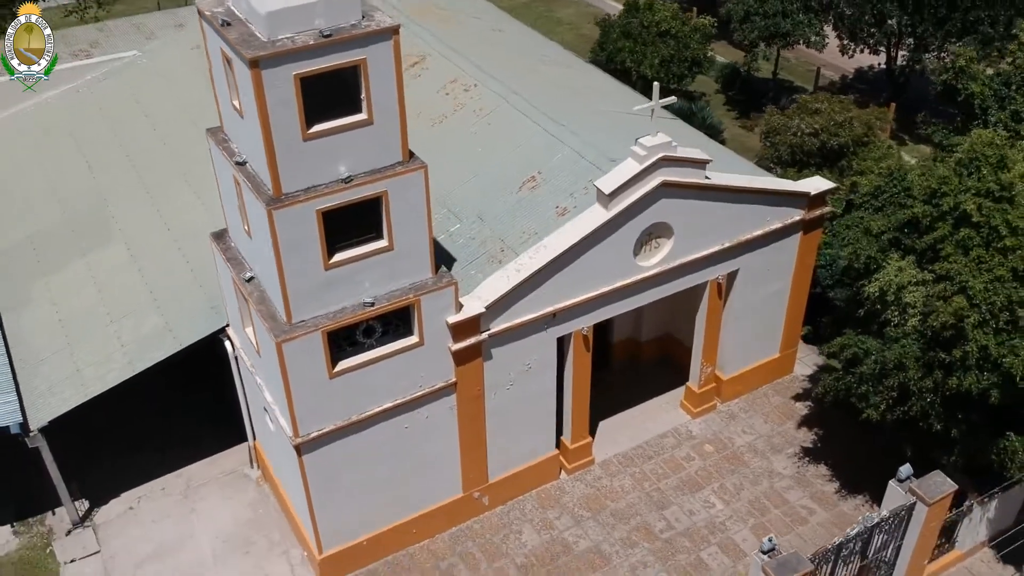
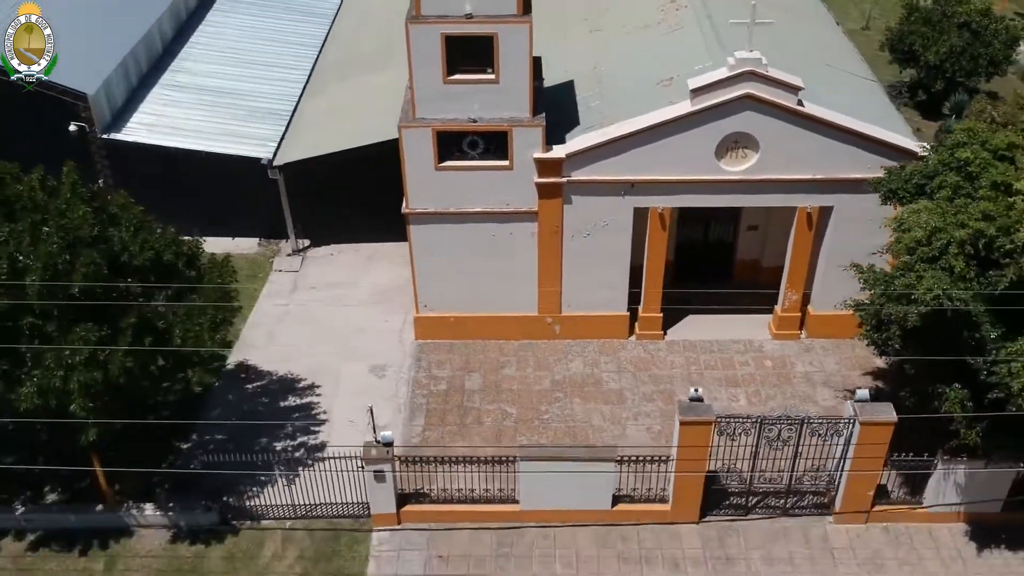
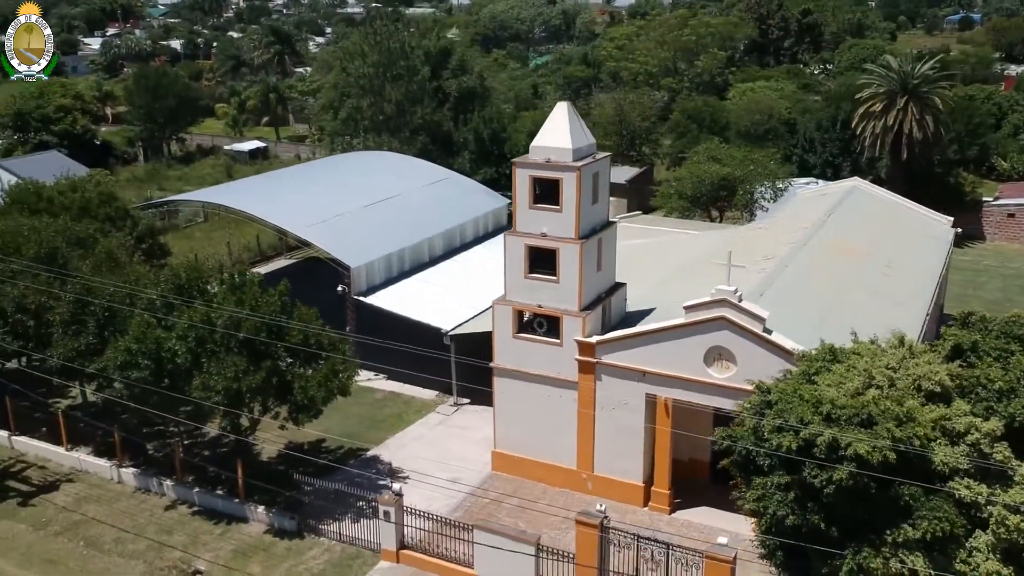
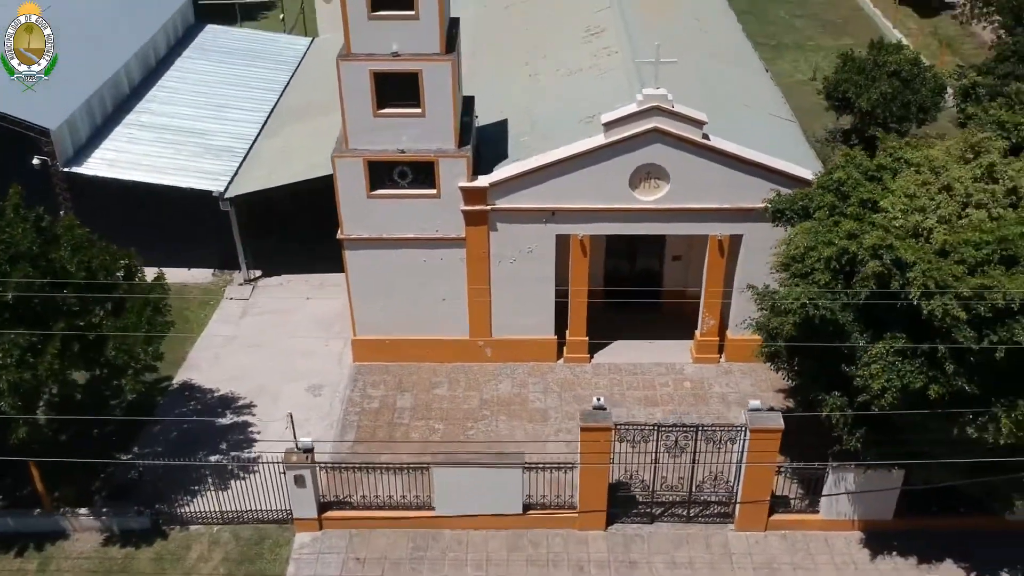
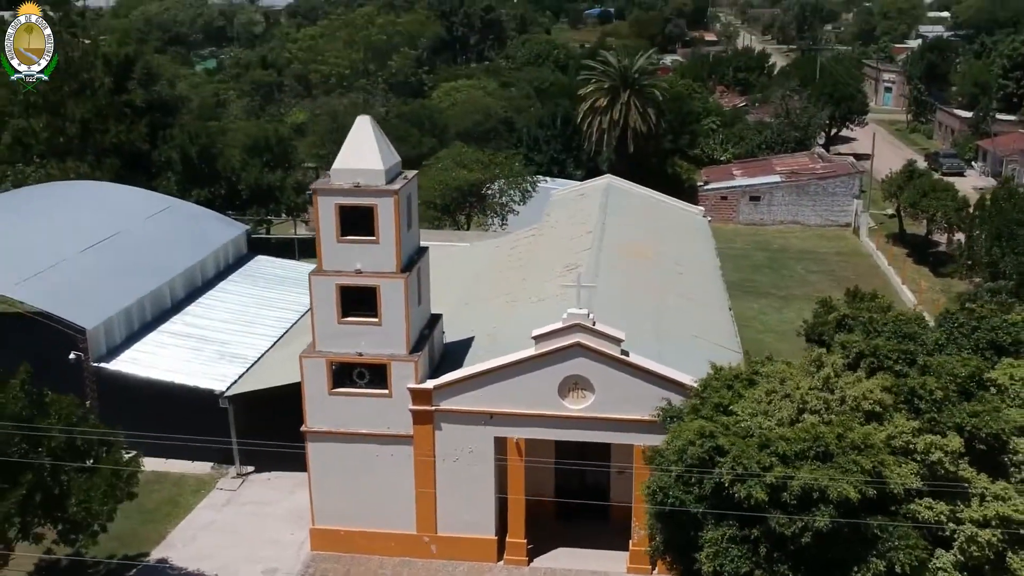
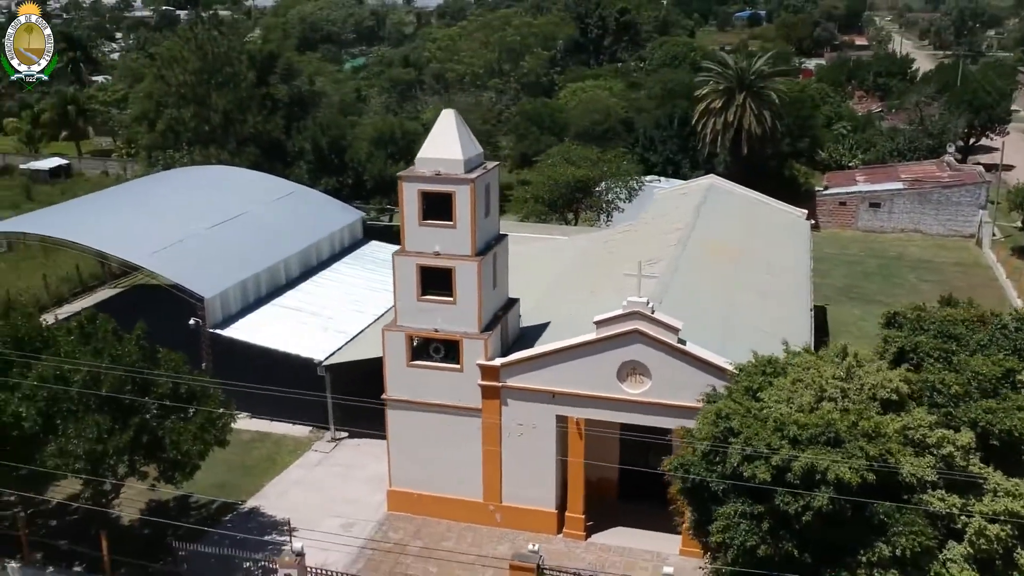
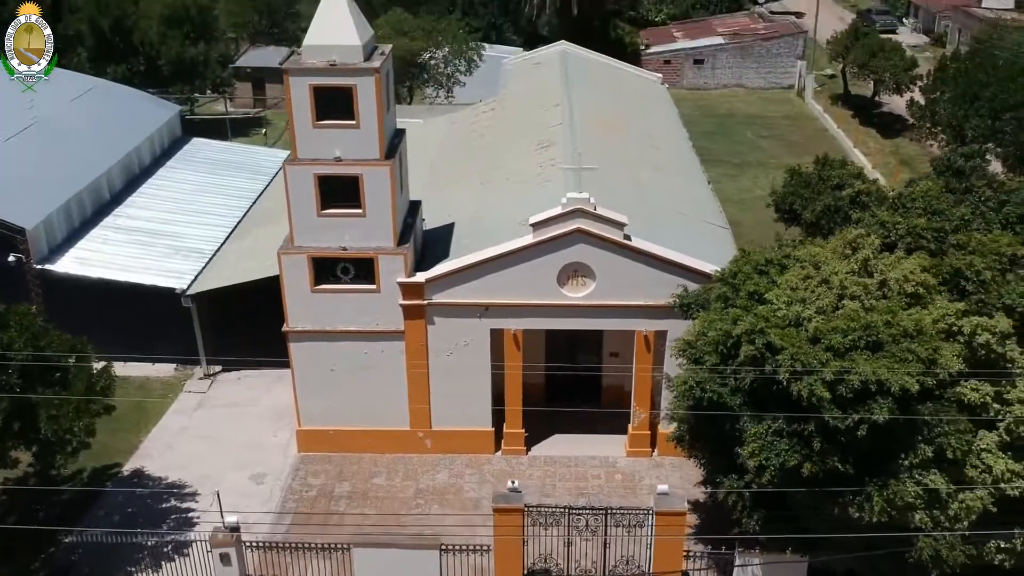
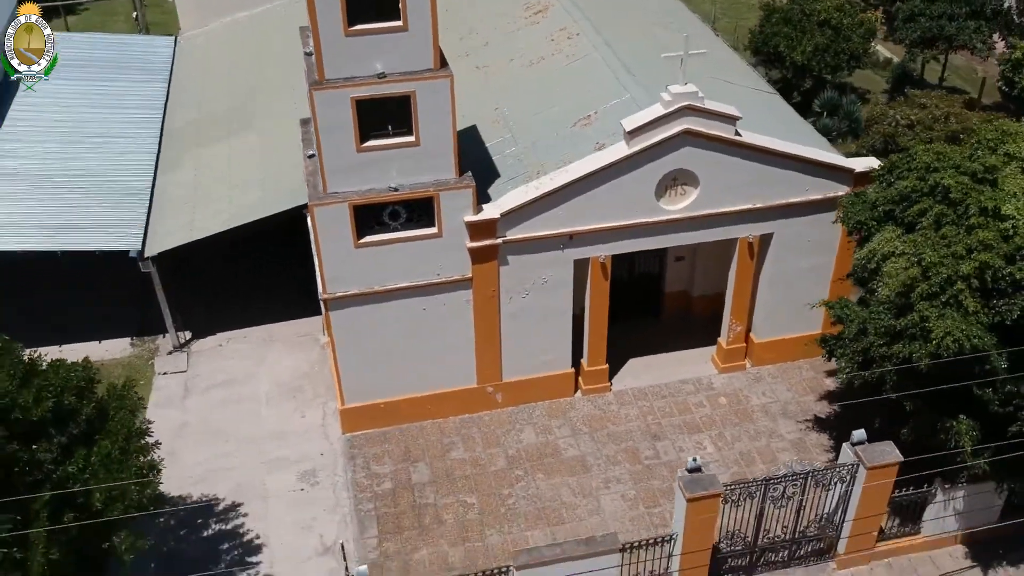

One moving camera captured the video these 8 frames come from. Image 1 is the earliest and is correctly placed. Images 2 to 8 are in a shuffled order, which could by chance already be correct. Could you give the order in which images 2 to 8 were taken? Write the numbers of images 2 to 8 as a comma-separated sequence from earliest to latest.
8, 2, 4, 7, 5, 6, 3
